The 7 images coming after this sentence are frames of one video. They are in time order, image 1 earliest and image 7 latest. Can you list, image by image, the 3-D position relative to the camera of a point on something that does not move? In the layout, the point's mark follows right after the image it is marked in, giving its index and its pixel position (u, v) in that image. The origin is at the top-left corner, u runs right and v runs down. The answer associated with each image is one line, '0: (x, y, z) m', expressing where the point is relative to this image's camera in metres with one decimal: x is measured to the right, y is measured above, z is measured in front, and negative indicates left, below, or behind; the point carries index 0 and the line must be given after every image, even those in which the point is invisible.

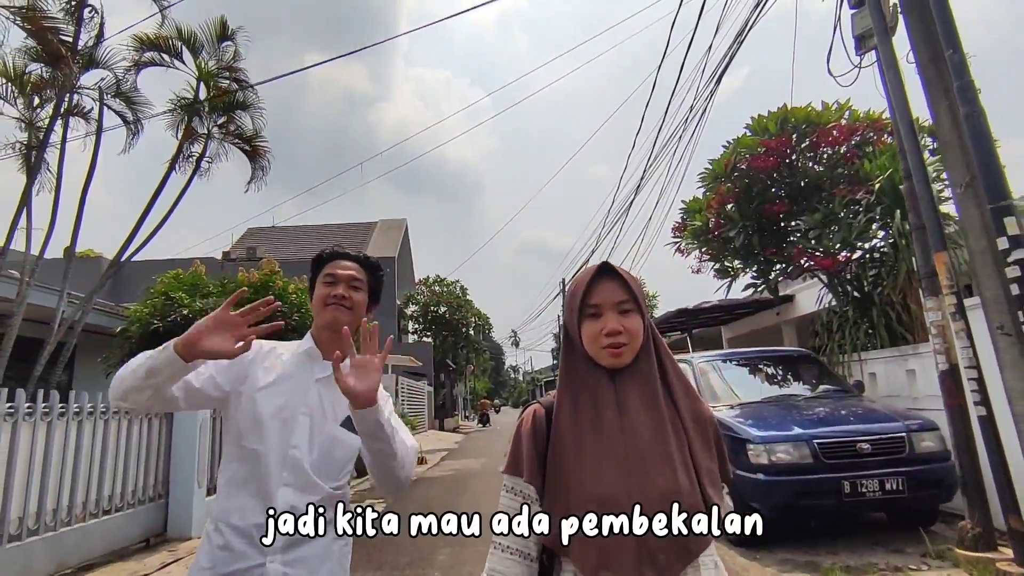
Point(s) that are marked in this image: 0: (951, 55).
0: (+2.8, +1.5, +4.4) m
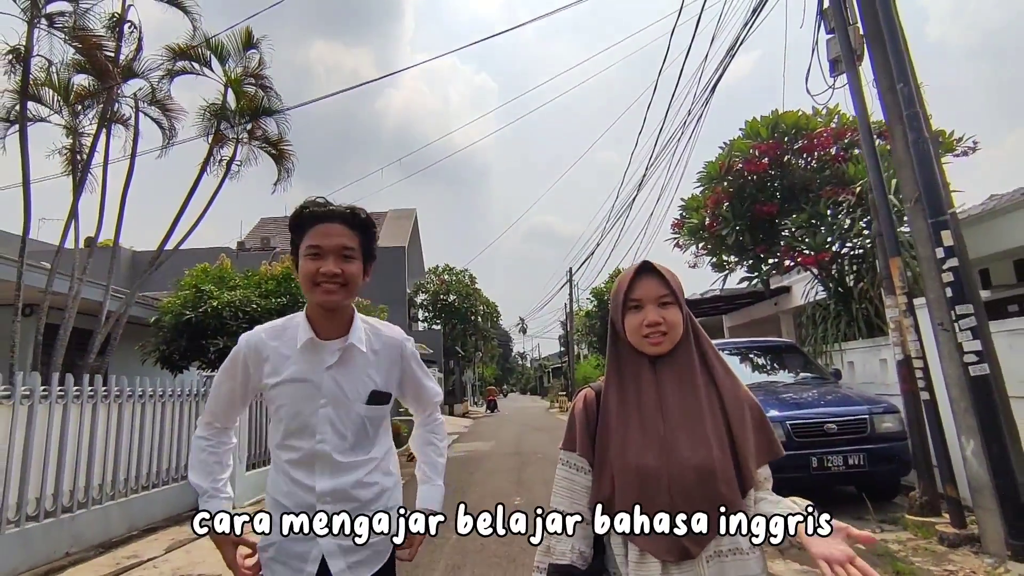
0: (+2.8, +1.4, +5.0) m
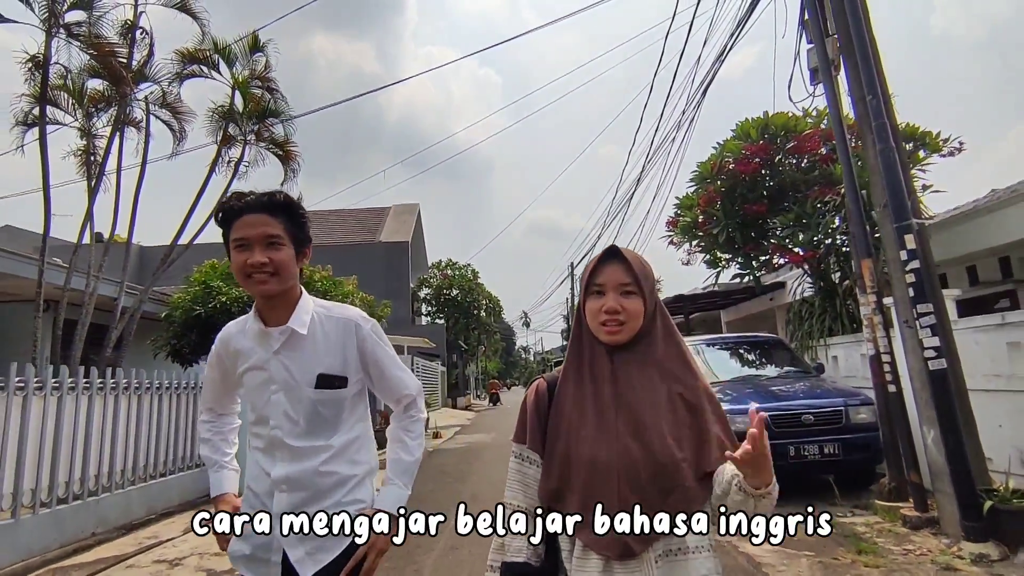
0: (+2.8, +1.5, +5.4) m
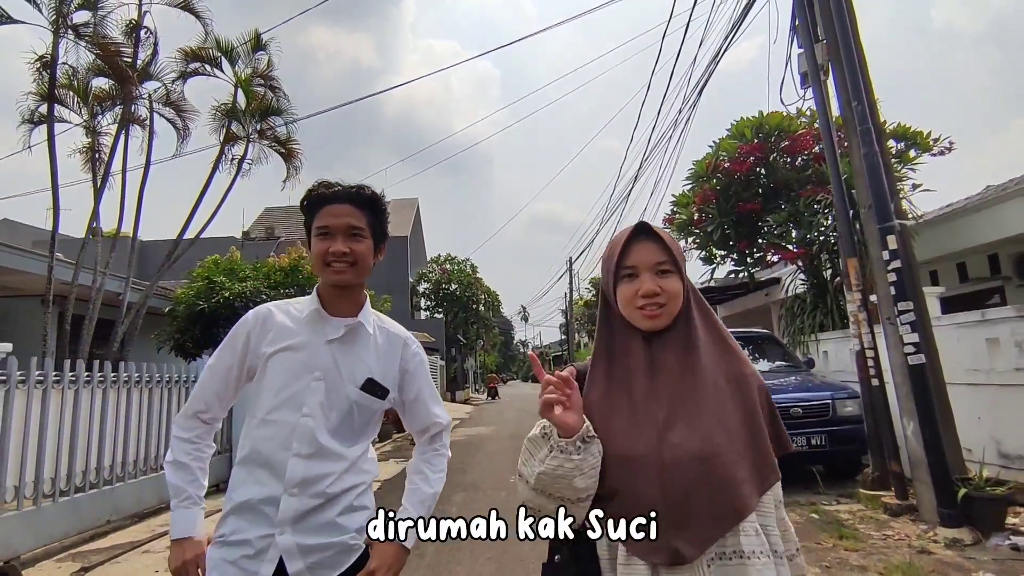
0: (+2.8, +1.5, +5.6) m
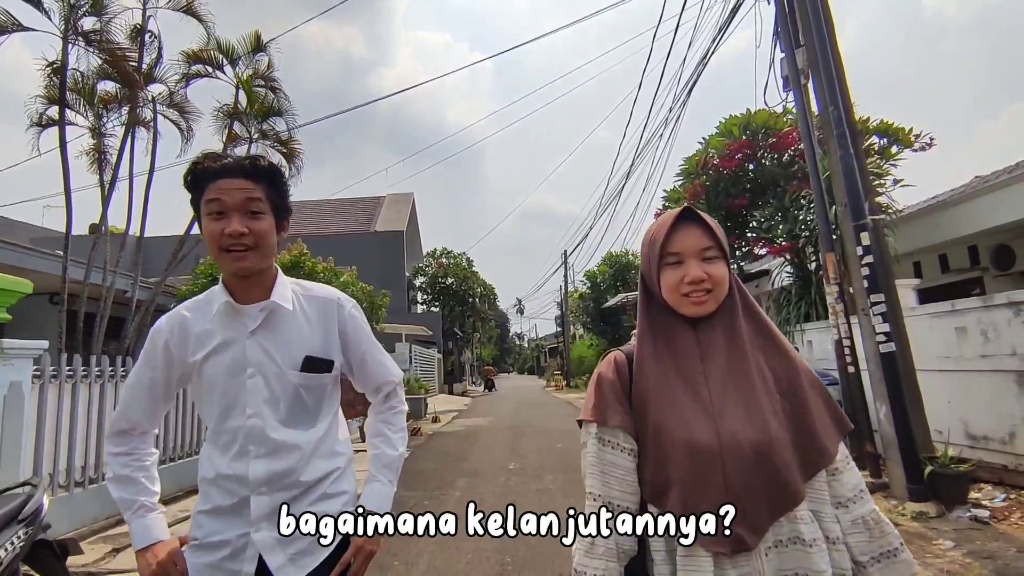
0: (+2.8, +1.5, +5.9) m
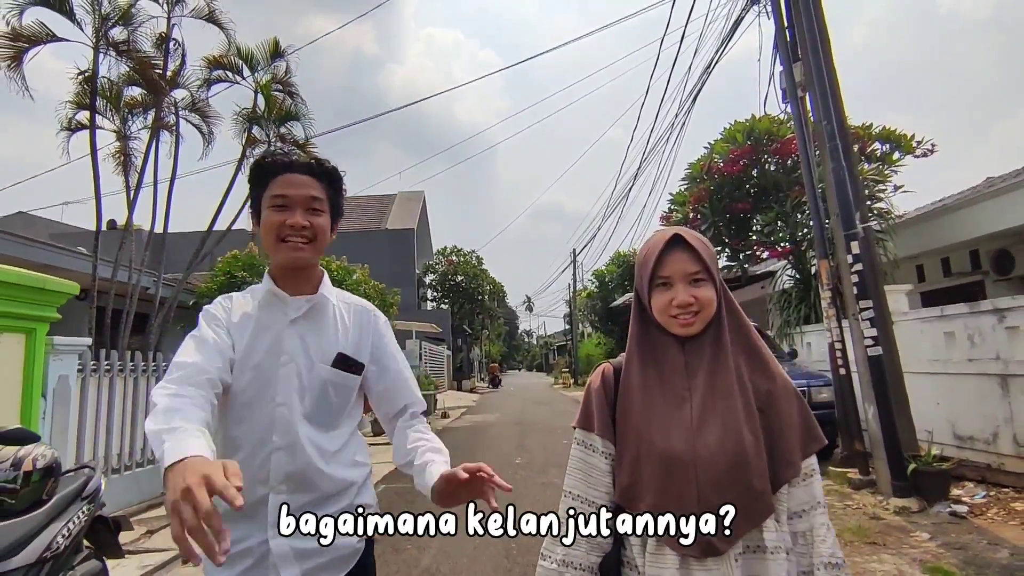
0: (+2.8, +1.5, +6.2) m
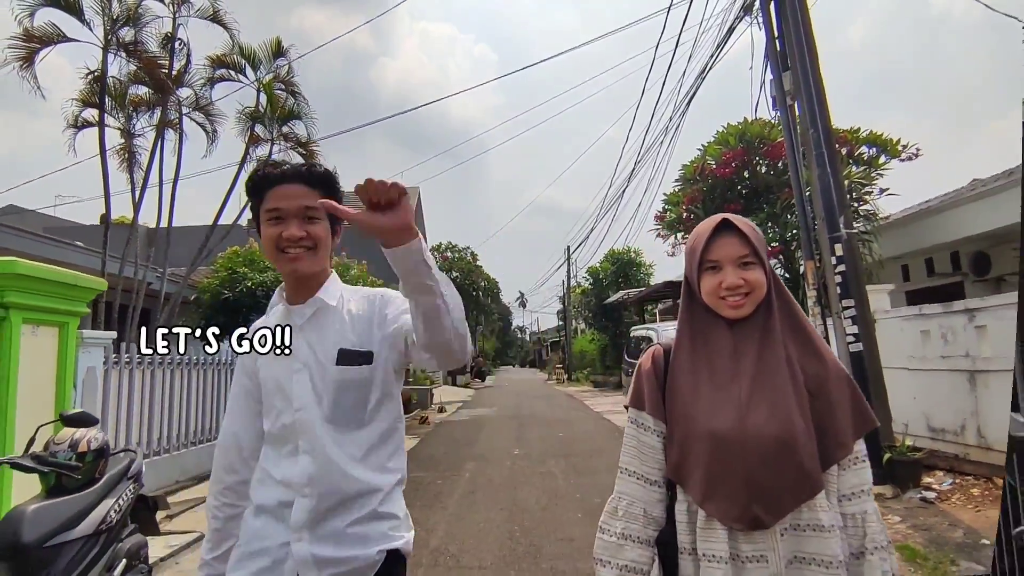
0: (+2.9, +1.5, +6.5) m
